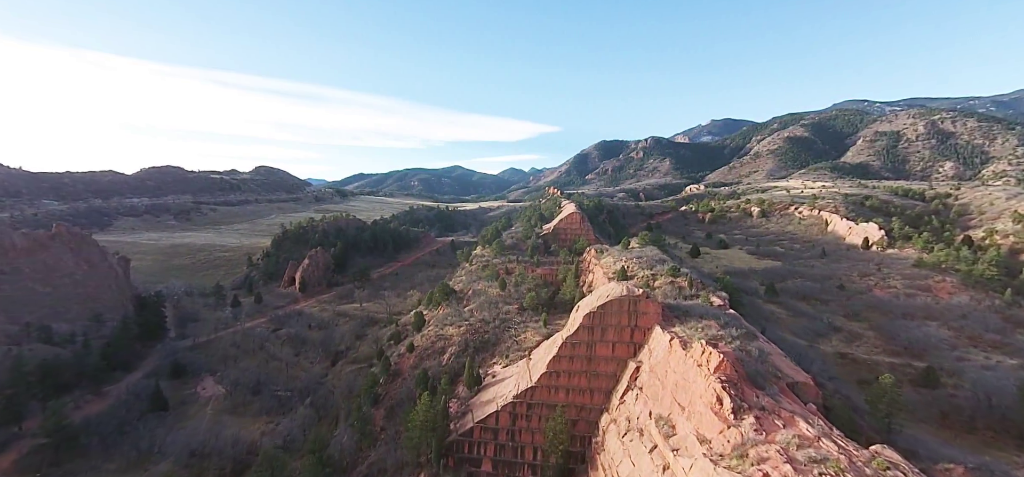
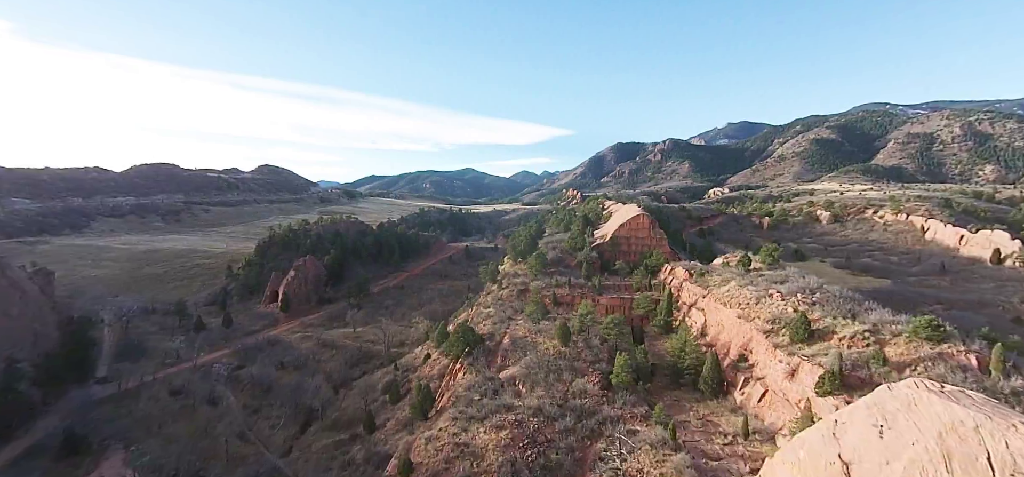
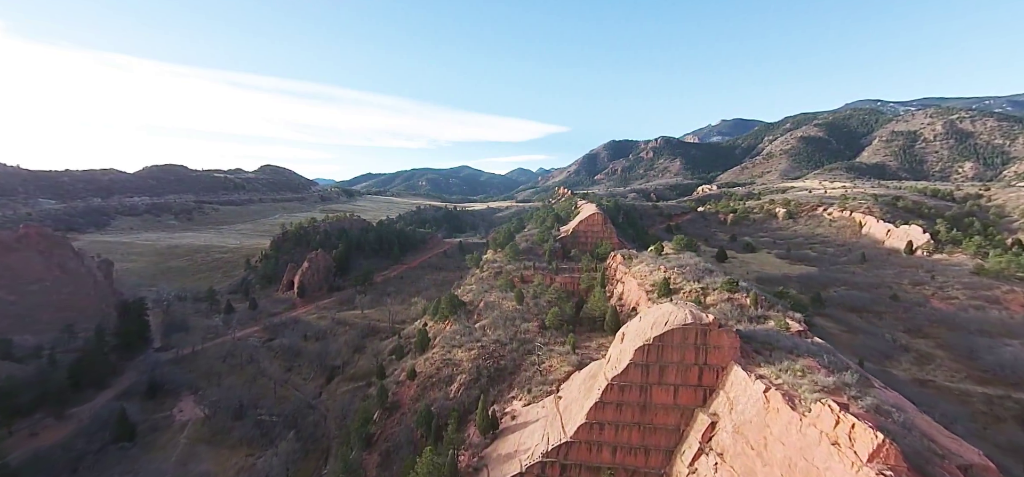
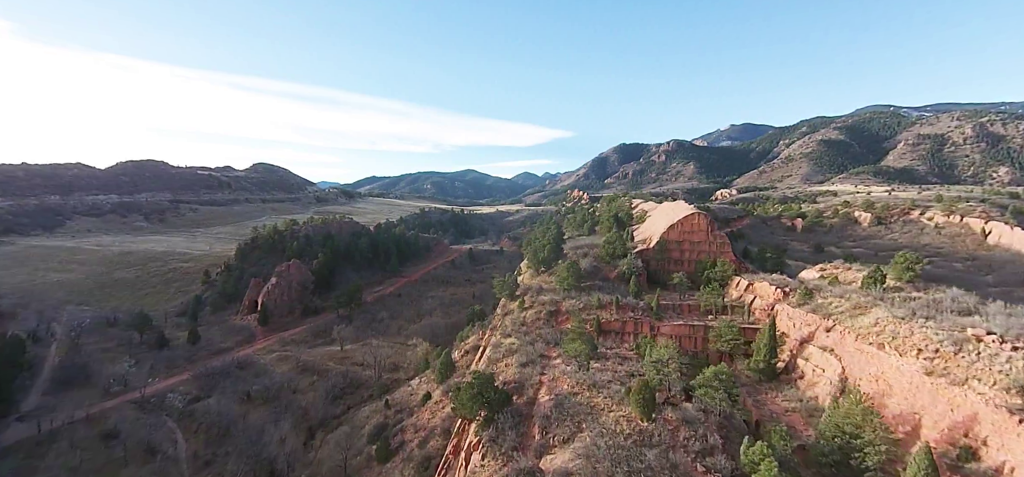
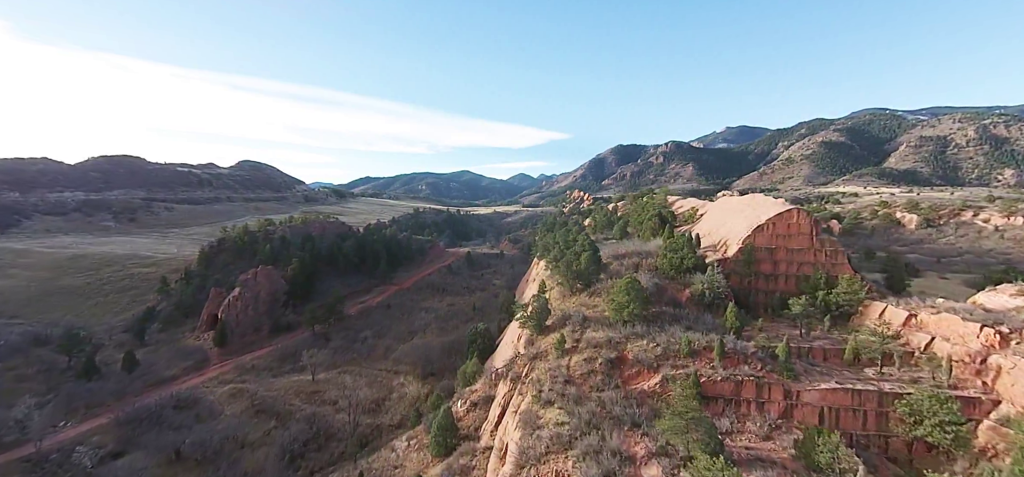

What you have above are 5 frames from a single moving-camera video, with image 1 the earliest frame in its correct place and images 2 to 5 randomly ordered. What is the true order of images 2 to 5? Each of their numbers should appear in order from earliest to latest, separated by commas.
3, 2, 4, 5
